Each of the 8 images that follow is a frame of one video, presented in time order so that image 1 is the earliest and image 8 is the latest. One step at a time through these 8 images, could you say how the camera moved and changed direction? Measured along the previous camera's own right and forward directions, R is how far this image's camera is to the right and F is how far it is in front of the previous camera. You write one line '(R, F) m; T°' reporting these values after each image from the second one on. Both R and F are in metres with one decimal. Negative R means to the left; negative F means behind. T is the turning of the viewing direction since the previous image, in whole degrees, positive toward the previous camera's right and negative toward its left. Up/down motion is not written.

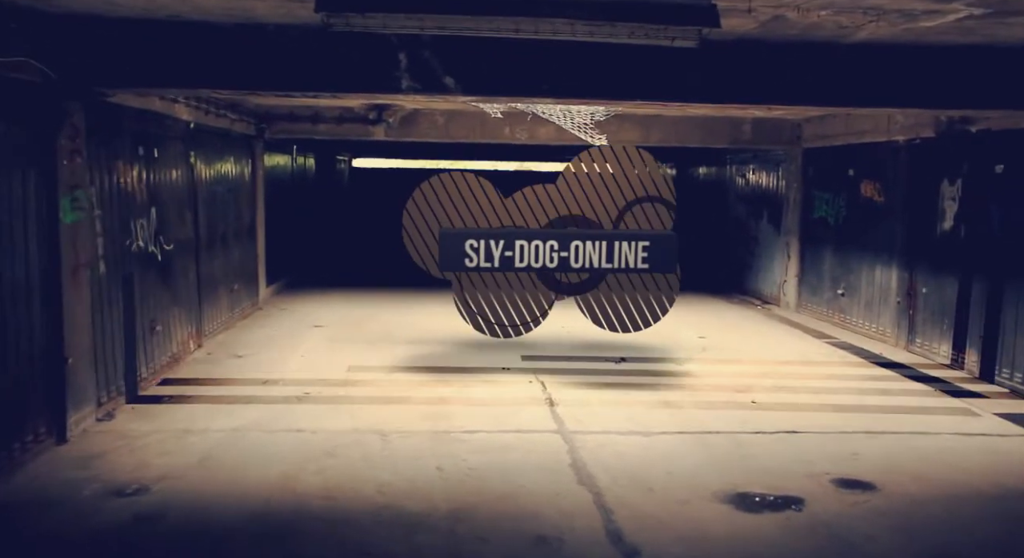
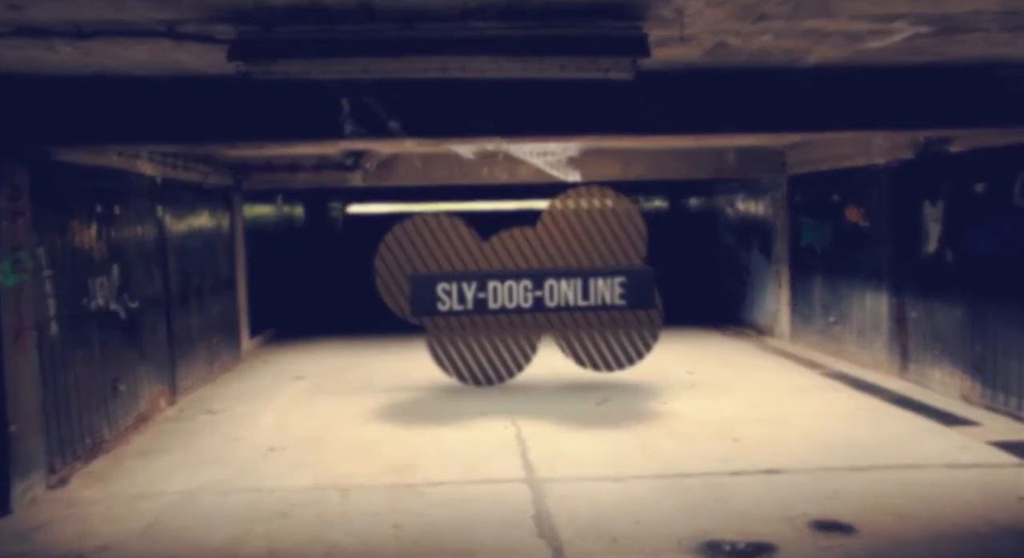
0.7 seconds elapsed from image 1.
(+0.3, +0.1) m; 0°
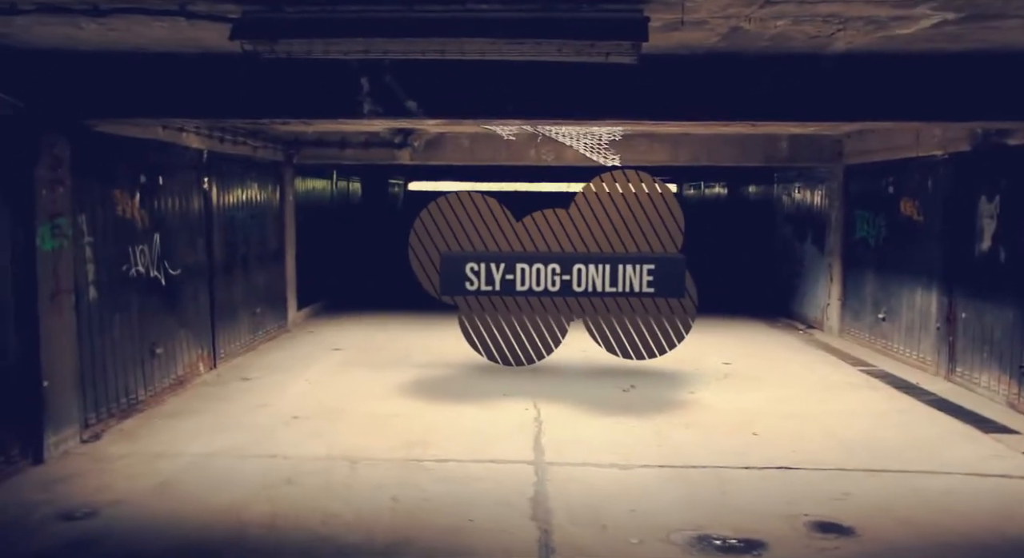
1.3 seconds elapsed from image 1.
(+0.3, 0.0) m; -5°
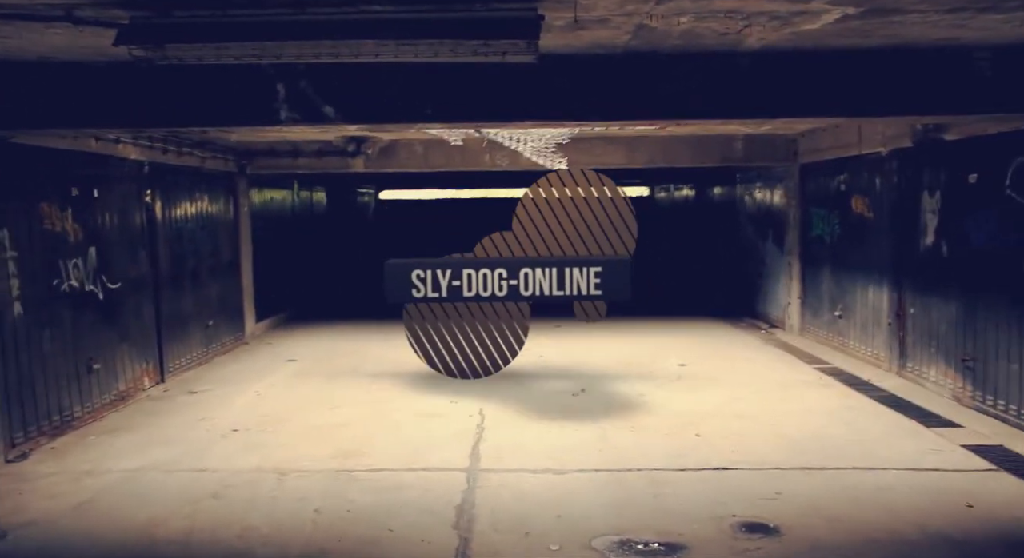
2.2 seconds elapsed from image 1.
(+0.4, +0.1) m; +2°
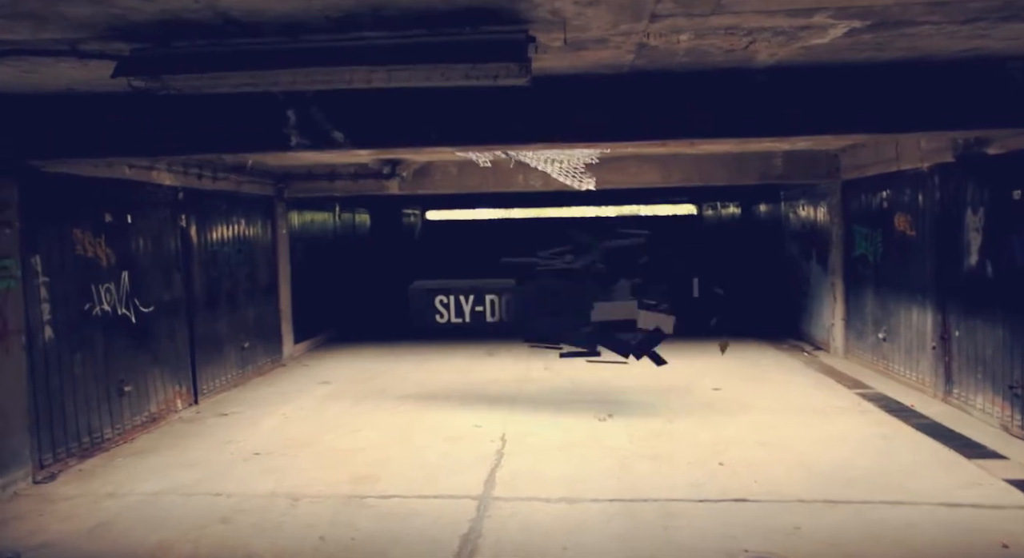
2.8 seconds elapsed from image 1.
(+0.2, +0.1) m; -4°
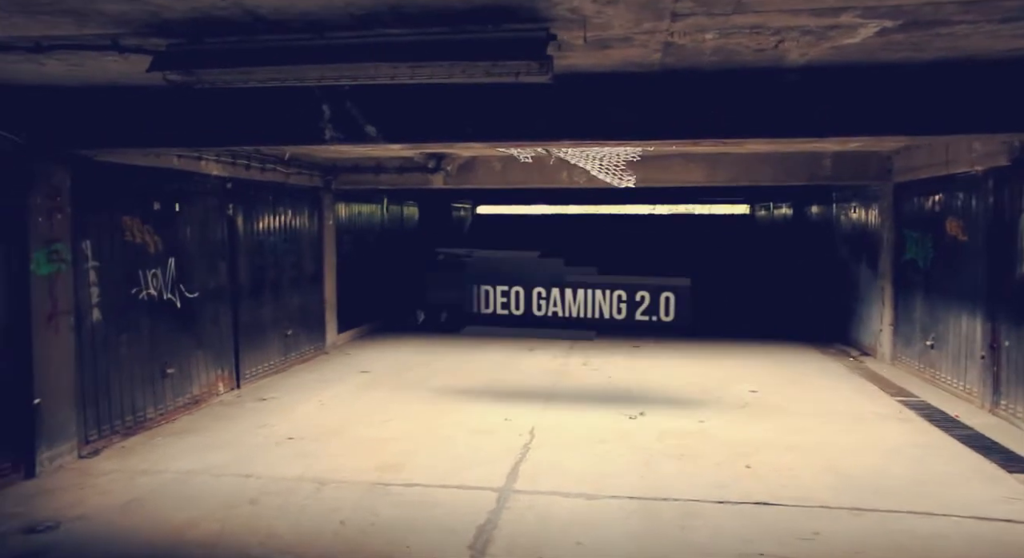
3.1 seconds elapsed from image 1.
(+0.1, 0.0) m; -4°
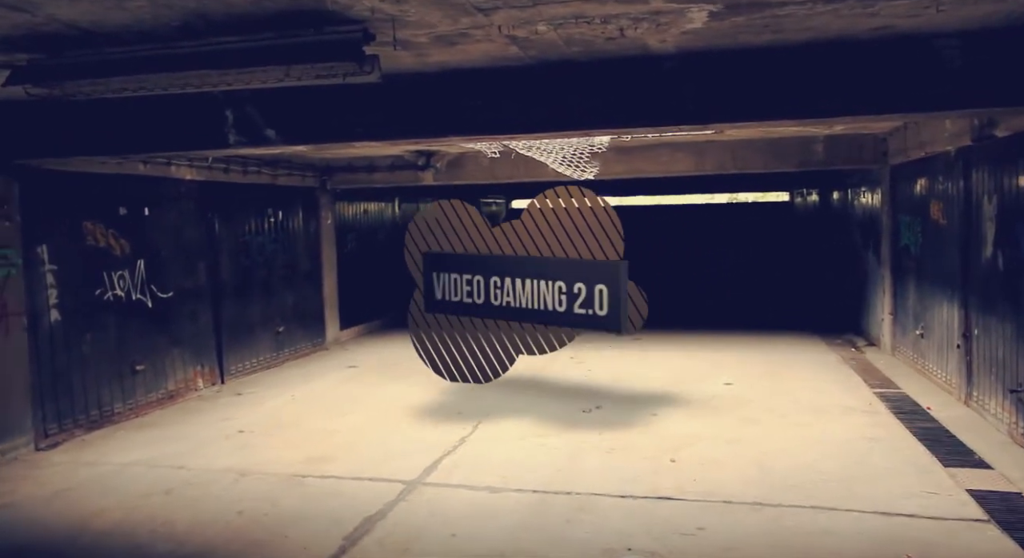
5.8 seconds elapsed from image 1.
(+1.0, 0.0) m; -4°
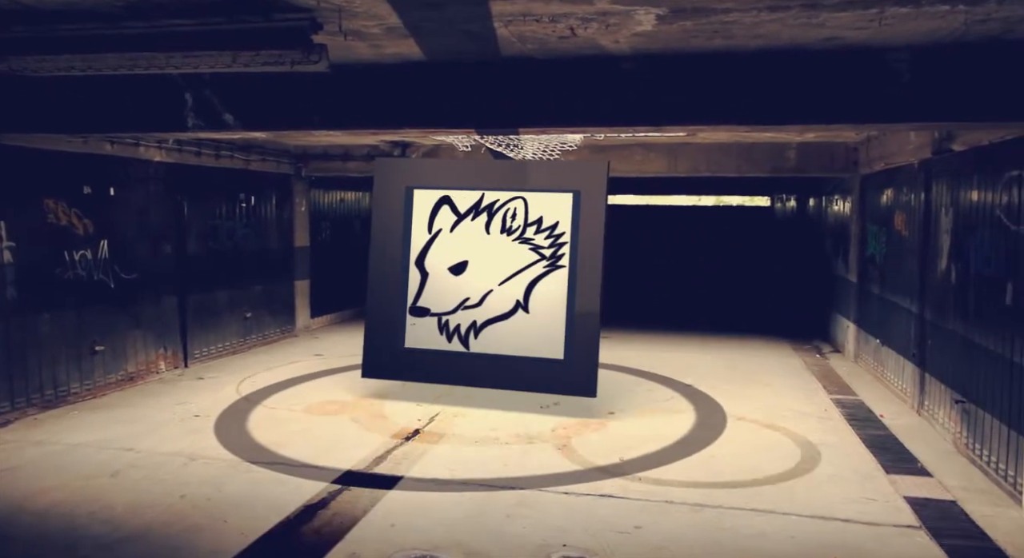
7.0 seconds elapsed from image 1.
(+0.2, 0.0) m; +1°
